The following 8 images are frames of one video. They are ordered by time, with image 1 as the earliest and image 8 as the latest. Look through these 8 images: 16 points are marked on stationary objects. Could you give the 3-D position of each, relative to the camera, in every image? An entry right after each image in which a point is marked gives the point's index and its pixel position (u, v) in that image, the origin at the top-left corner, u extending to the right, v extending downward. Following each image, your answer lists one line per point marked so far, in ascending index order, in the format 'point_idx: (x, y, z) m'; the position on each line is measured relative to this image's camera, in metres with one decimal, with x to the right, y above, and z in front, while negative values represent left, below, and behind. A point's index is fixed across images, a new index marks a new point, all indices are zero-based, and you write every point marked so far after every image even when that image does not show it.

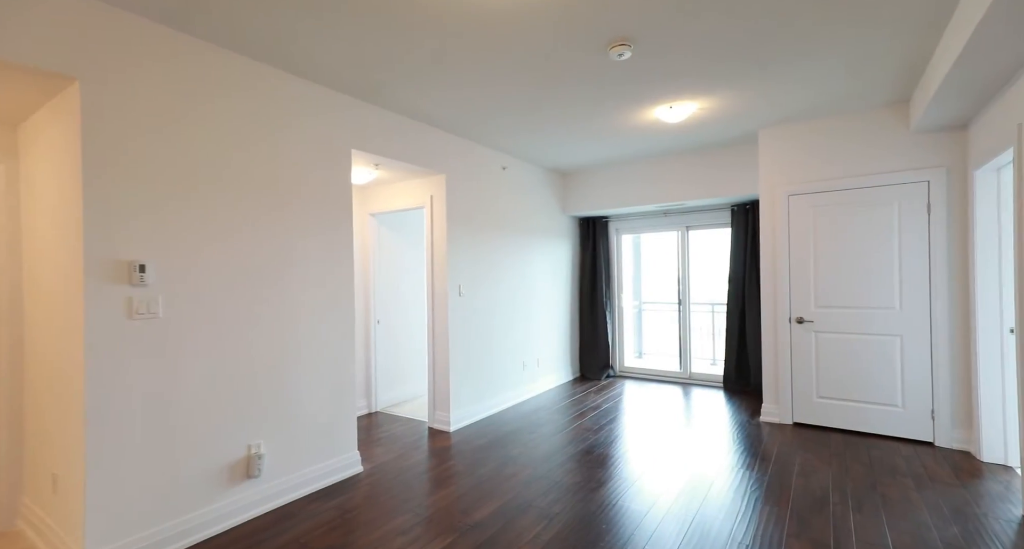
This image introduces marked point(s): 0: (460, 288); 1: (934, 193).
0: (-0.5, -0.1, +4.0) m
1: (+3.1, +0.6, +3.5) m
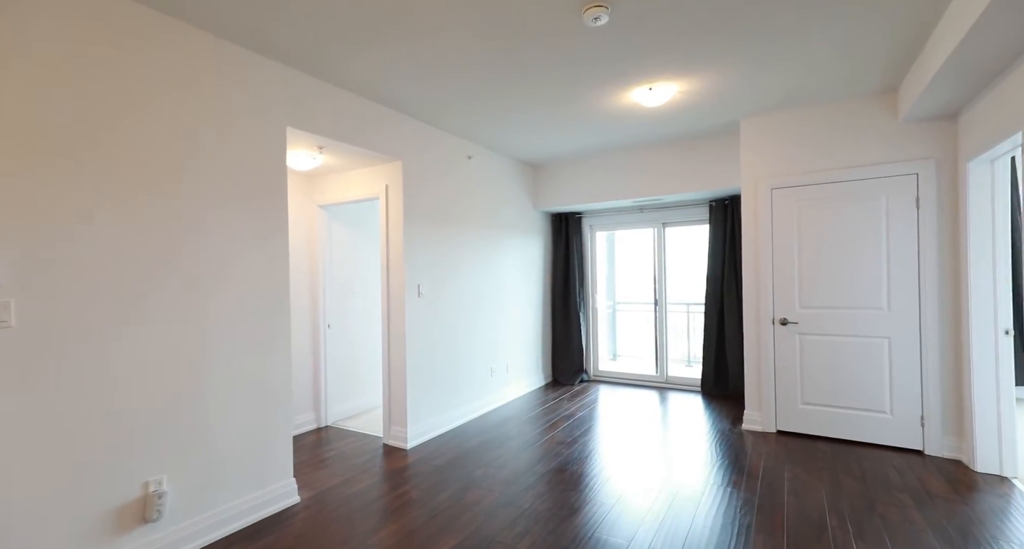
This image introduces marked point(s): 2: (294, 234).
0: (-0.7, -0.1, +3.6) m
1: (+2.9, +0.6, +3.3) m
2: (-1.7, +0.3, +3.7) m
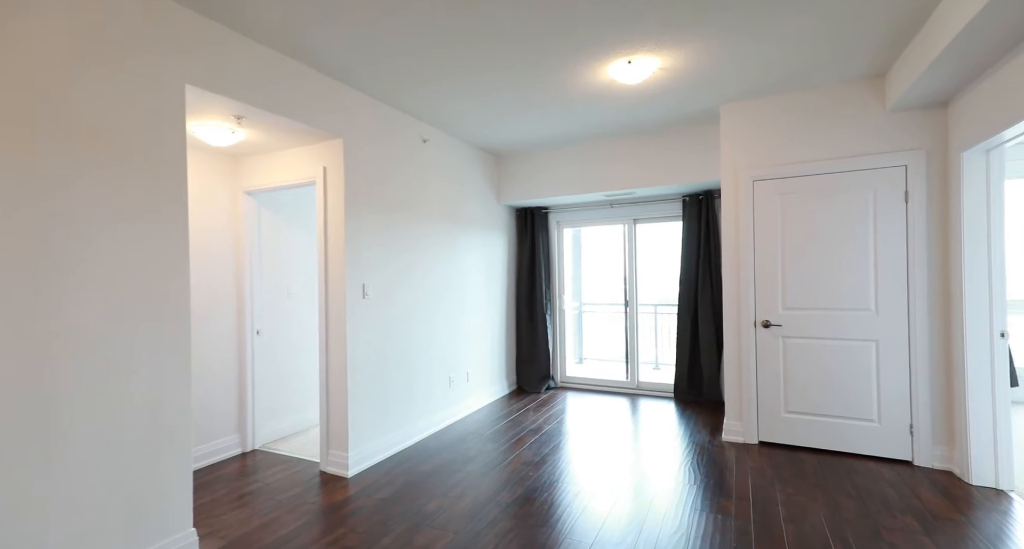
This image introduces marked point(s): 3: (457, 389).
0: (-1.0, -0.1, +3.2) m
1: (+2.6, +0.6, +3.1) m
2: (-2.0, +0.3, +3.1) m
3: (-0.5, -1.0, +4.2) m
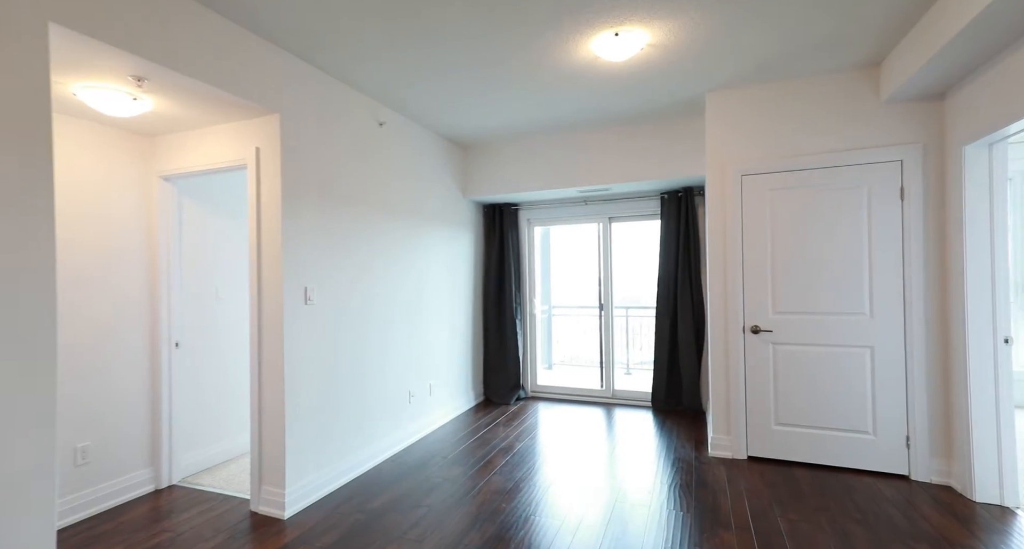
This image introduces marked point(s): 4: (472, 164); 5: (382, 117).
0: (-1.2, -0.1, +2.7) m
1: (+2.4, +0.6, +2.9) m
2: (-2.1, +0.3, +2.6) m
3: (-0.7, -1.0, +3.7) m
4: (-0.4, +1.1, +4.6) m
5: (-0.9, +1.1, +3.4) m
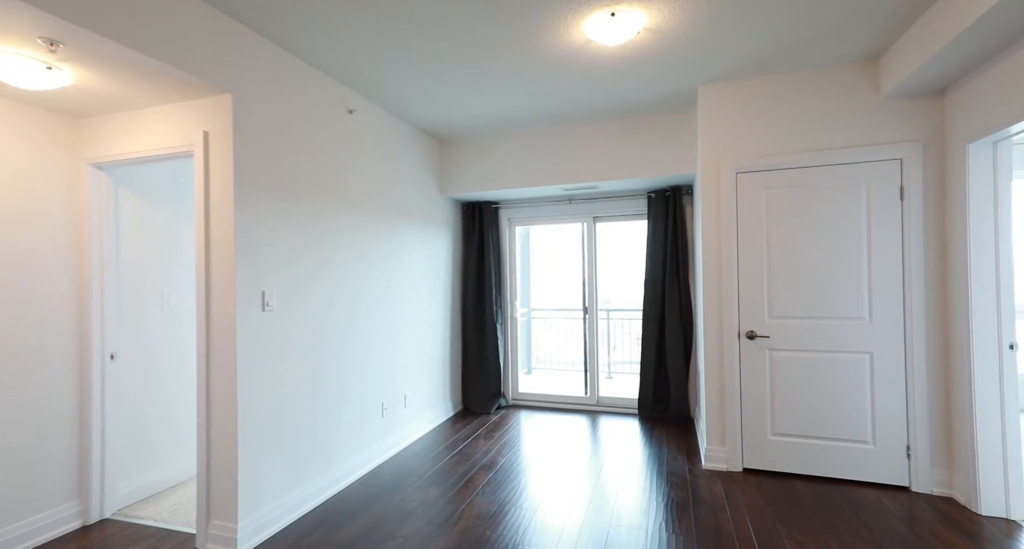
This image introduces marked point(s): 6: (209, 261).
0: (-1.2, -0.1, +2.4) m
1: (+2.3, +0.6, +2.8) m
2: (-2.2, +0.3, +2.2) m
3: (-0.9, -1.0, +3.4) m
4: (-0.6, +1.1, +4.3) m
5: (-1.0, +1.1, +3.1) m
6: (-1.5, +0.1, +2.3) m
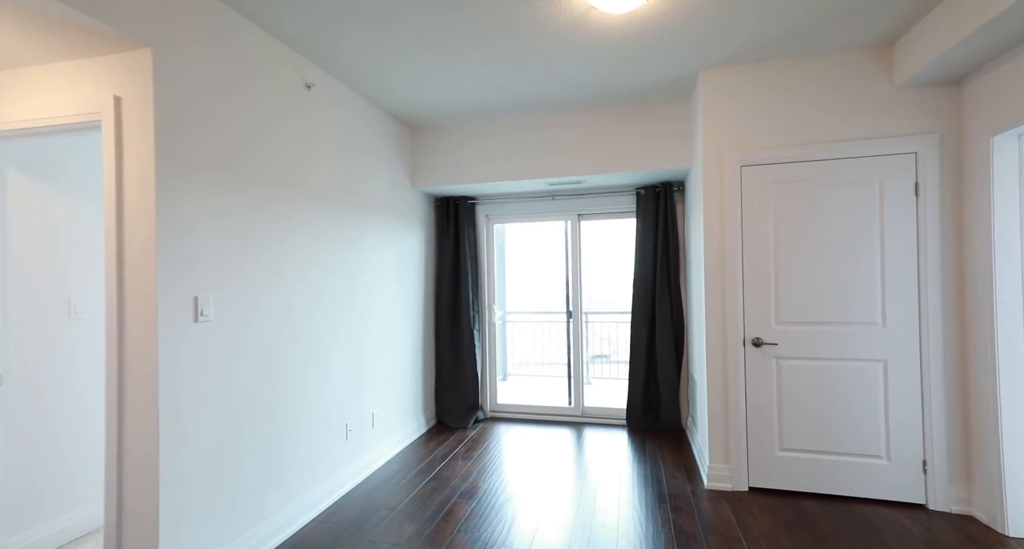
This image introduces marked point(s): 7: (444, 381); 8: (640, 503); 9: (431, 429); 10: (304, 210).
0: (-1.3, -0.1, +1.9) m
1: (+2.3, +0.6, +2.6) m
2: (-2.2, +0.3, +1.7) m
3: (-1.0, -1.1, +3.0) m
4: (-0.7, +1.0, +3.9) m
5: (-1.1, +1.1, +2.6) m
6: (-1.5, +0.1, +1.8) m
7: (-0.6, -0.9, +4.2) m
8: (+0.8, -1.3, +2.8) m
9: (-0.7, -1.3, +4.0) m
10: (-1.1, +0.4, +2.6) m
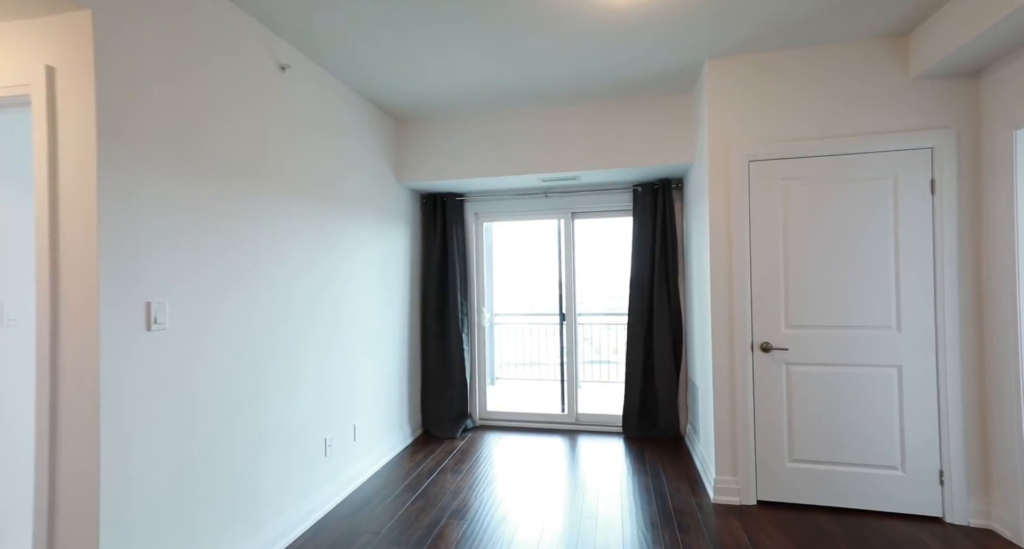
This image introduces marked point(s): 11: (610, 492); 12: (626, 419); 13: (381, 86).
0: (-1.3, -0.1, +1.7) m
1: (+2.2, +0.6, +2.5) m
2: (-2.2, +0.3, +1.4) m
3: (-1.0, -1.1, +2.8) m
4: (-0.8, +1.0, +3.7) m
5: (-1.2, +1.1, +2.4) m
6: (-1.5, +0.1, +1.6) m
7: (-0.7, -0.9, +3.9) m
8: (+0.7, -1.3, +2.6) m
9: (-0.8, -1.3, +3.8) m
10: (-1.1, +0.3, +2.3) m
11: (+0.6, -1.4, +2.9) m
12: (+0.9, -1.2, +3.8) m
13: (-0.8, +1.2, +3.0) m
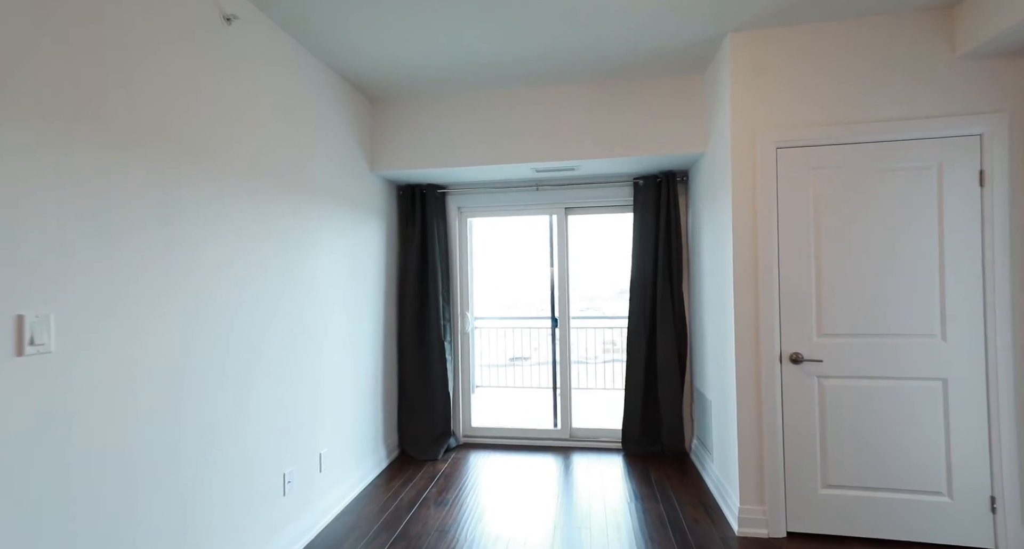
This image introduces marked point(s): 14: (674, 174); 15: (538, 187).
0: (-1.2, -0.1, +1.2) m
1: (+2.2, +0.6, +2.2) m
2: (-2.2, +0.3, +0.9) m
3: (-1.0, -1.1, +2.3) m
4: (-0.9, +1.0, +3.2) m
5: (-1.2, +1.1, +1.9) m
6: (-1.4, 0.0, +1.1) m
7: (-0.8, -0.9, +3.5) m
8: (+0.7, -1.4, +2.2) m
9: (-0.8, -1.3, +3.3) m
10: (-1.1, +0.3, +1.9) m
11: (+0.6, -1.4, +2.6) m
12: (+0.8, -1.2, +3.4) m
13: (-0.9, +1.2, +2.6) m
14: (+1.1, +0.7, +3.3) m
15: (+0.2, +0.7, +3.6) m
